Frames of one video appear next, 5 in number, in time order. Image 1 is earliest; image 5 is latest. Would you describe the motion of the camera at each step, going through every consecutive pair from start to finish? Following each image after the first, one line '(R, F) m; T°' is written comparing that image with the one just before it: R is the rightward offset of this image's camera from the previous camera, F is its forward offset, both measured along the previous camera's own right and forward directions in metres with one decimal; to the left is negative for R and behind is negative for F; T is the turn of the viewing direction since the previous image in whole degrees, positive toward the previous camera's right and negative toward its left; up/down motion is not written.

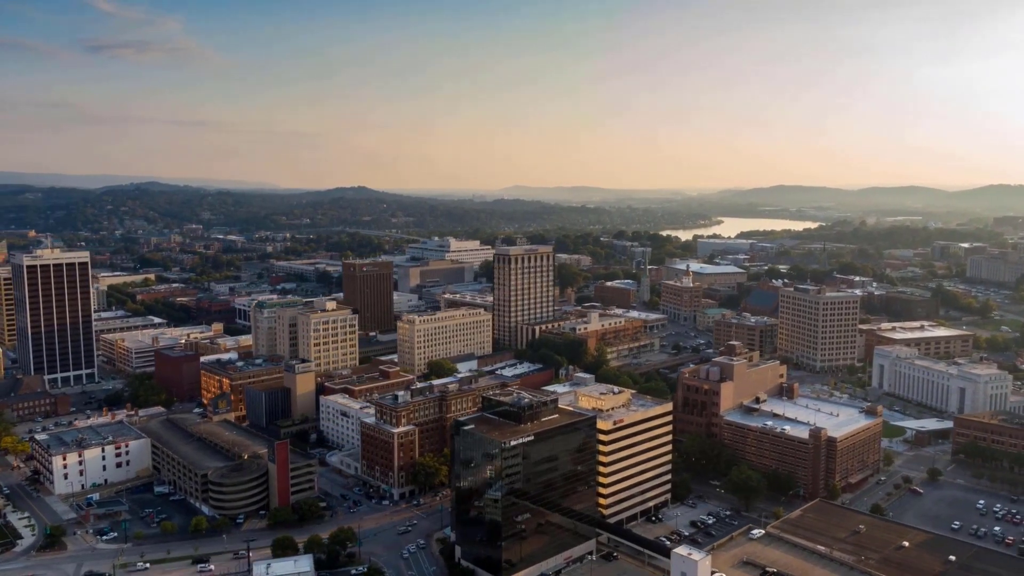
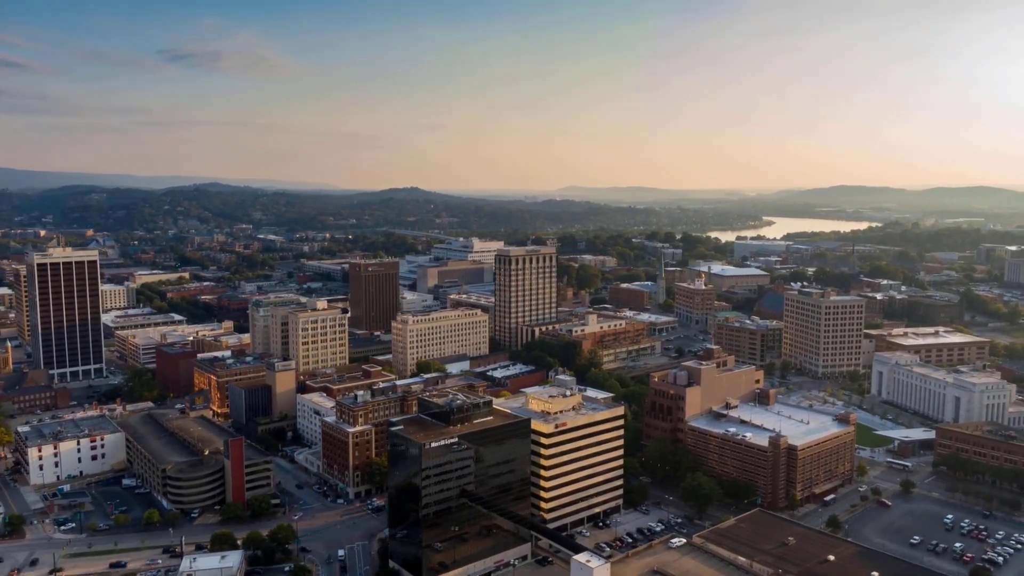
(+5.6, +0.4) m; -4°
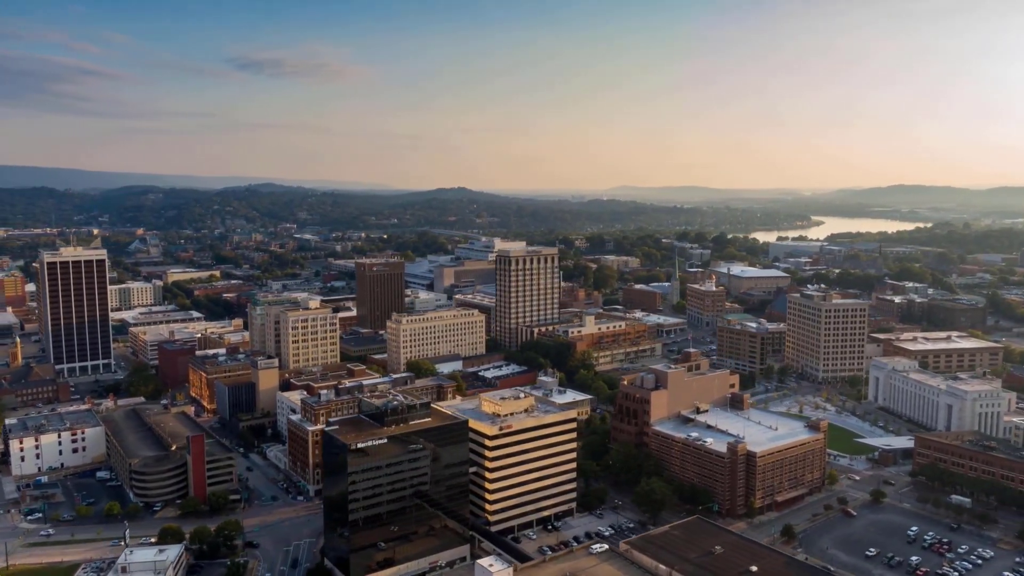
(+5.1, +0.3) m; -4°
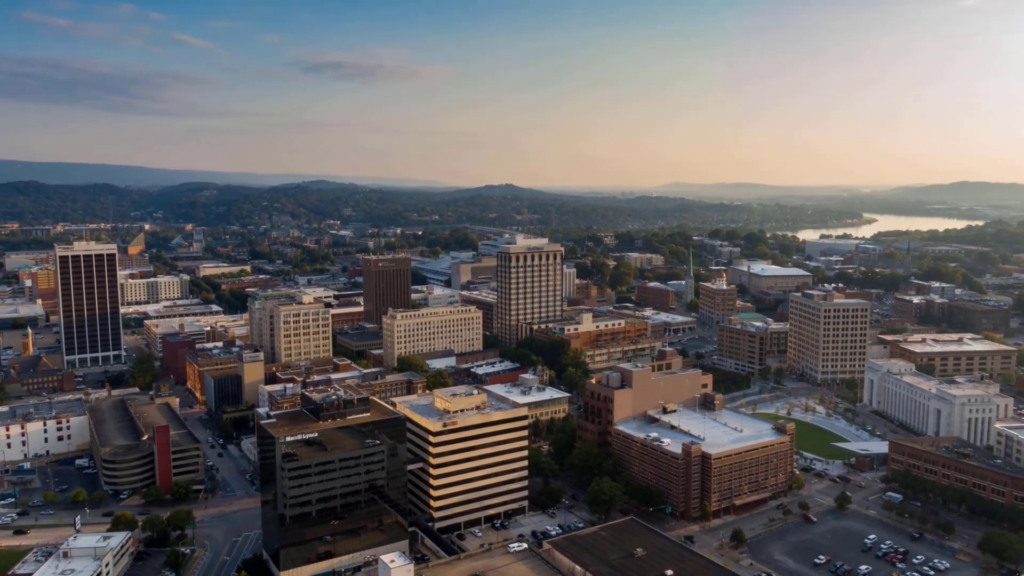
(+5.2, +0.3) m; -4°
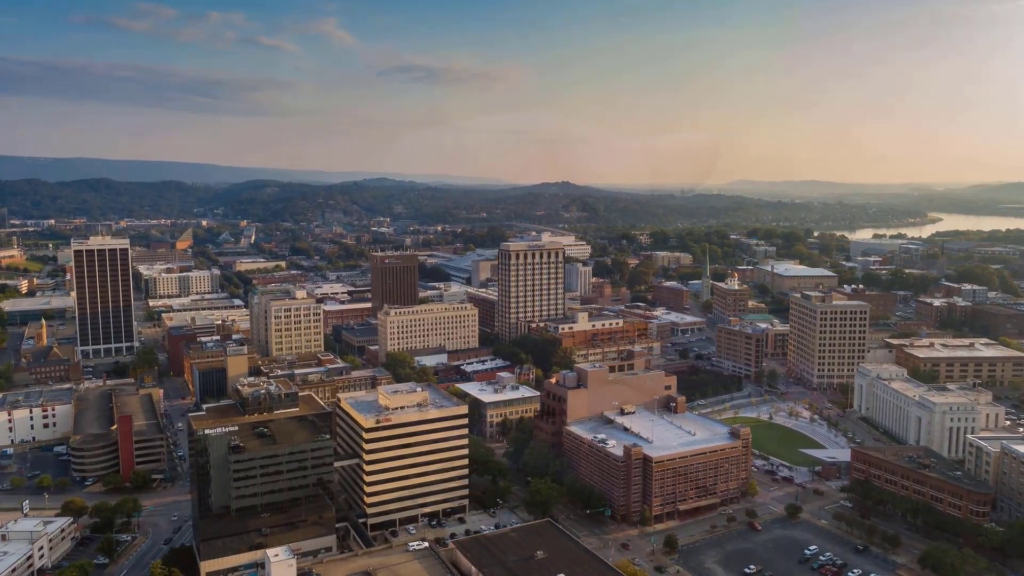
(+6.2, +0.5) m; -4°
